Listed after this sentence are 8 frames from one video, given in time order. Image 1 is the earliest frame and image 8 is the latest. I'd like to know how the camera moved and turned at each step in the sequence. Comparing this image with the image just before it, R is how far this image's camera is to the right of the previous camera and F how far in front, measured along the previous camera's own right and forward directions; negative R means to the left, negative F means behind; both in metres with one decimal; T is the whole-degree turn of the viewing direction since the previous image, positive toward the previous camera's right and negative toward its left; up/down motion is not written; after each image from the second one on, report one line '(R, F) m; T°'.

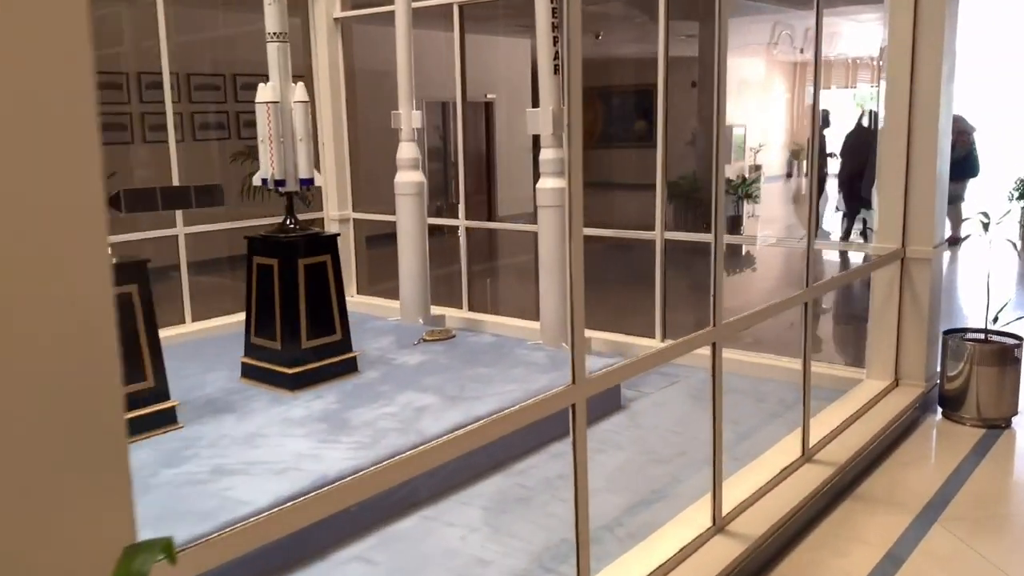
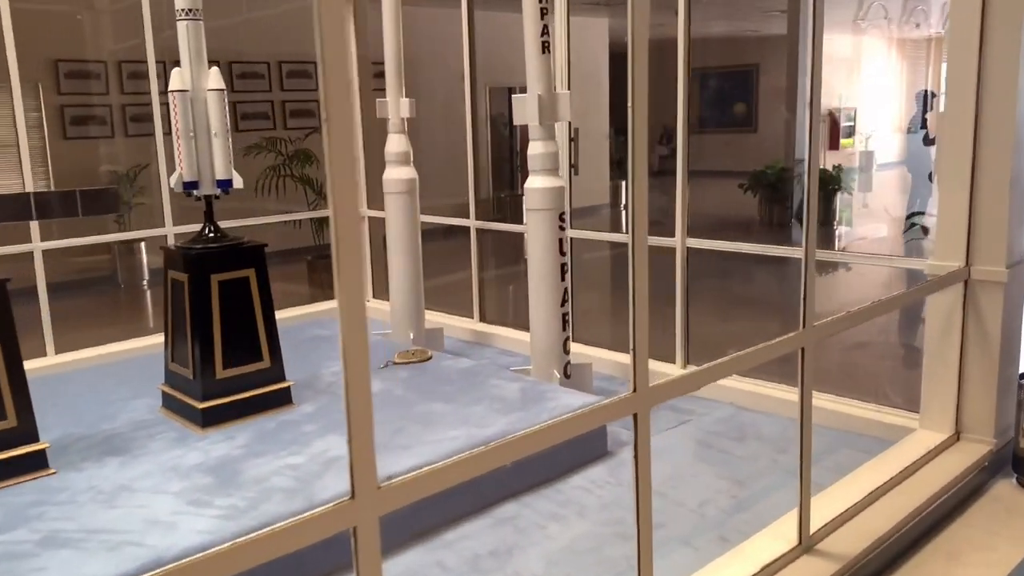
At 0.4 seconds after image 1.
(+0.5, +0.6) m; -7°
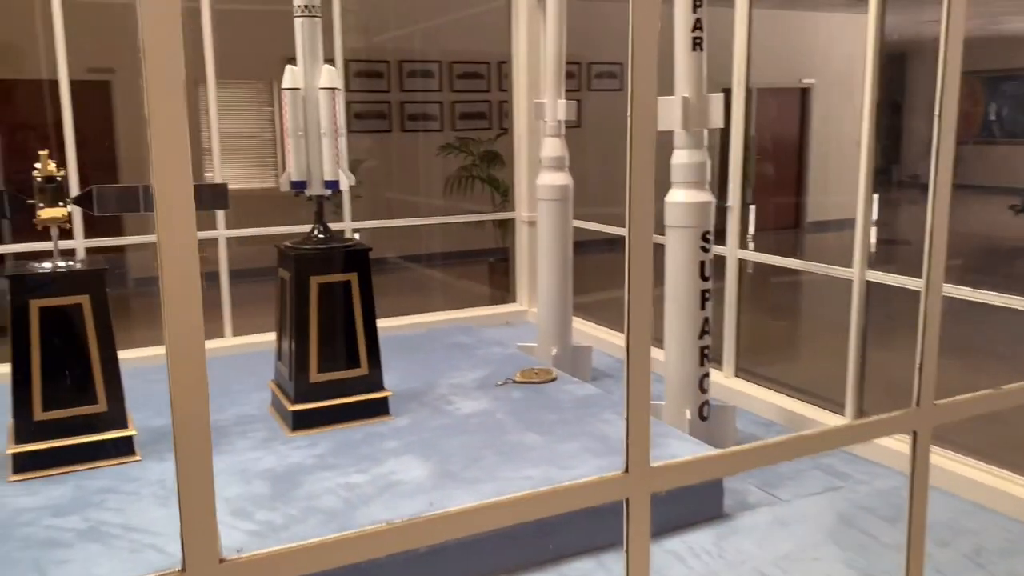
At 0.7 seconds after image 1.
(+0.4, +0.3) m; -16°
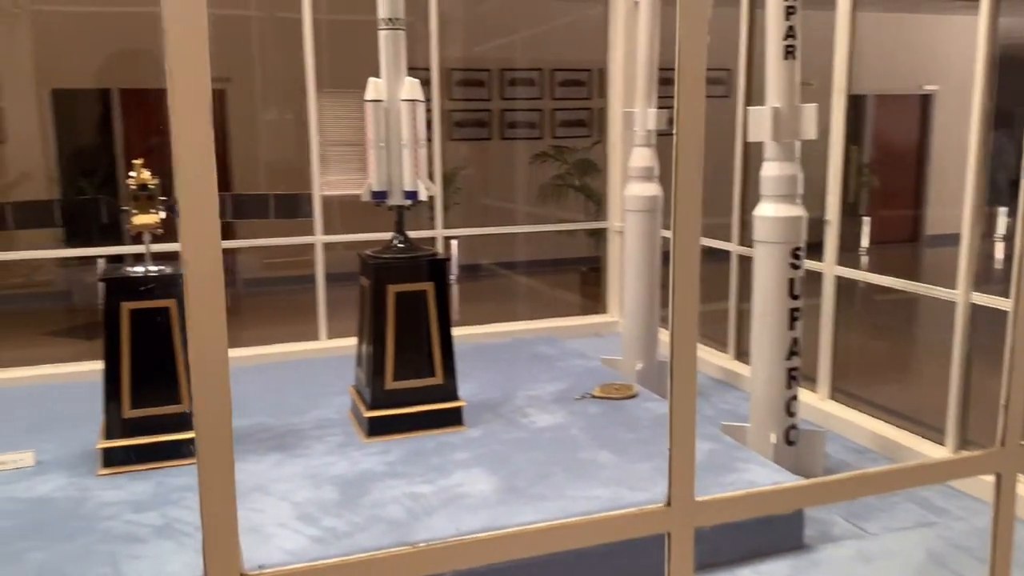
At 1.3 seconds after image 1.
(+0.1, 0.0) m; -7°
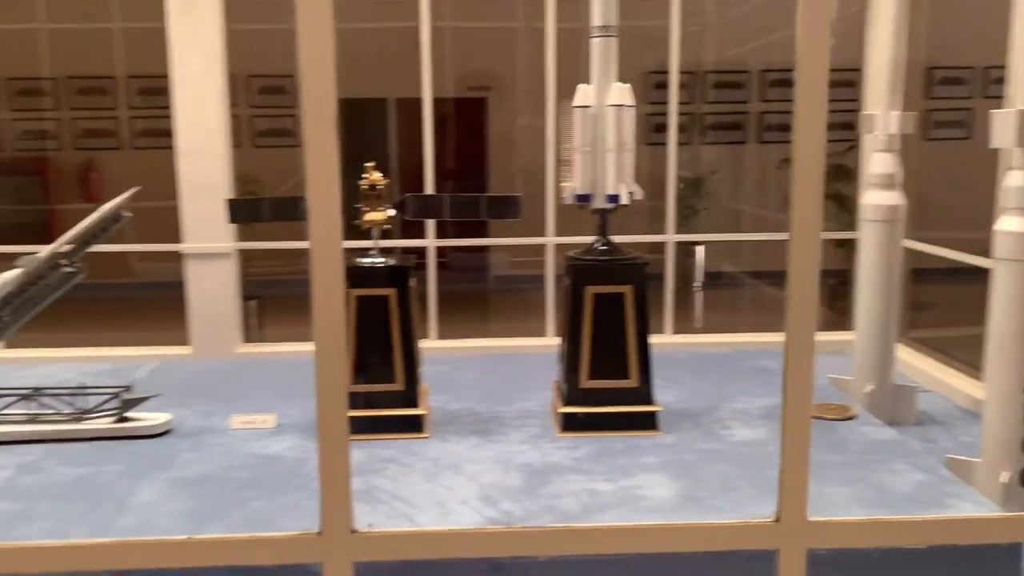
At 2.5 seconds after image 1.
(+0.2, 0.0) m; -17°
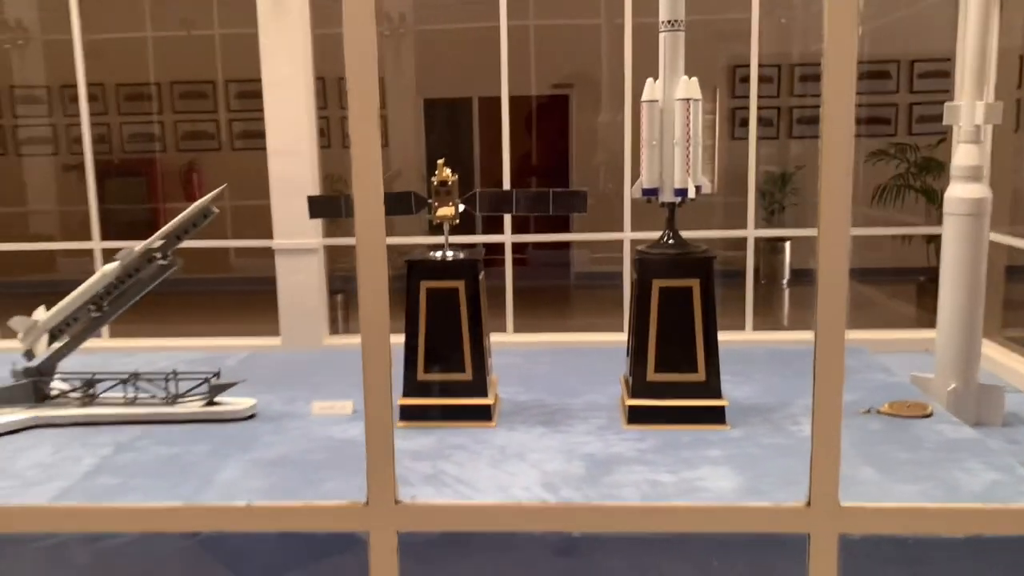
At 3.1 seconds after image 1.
(+0.1, -0.1) m; -6°
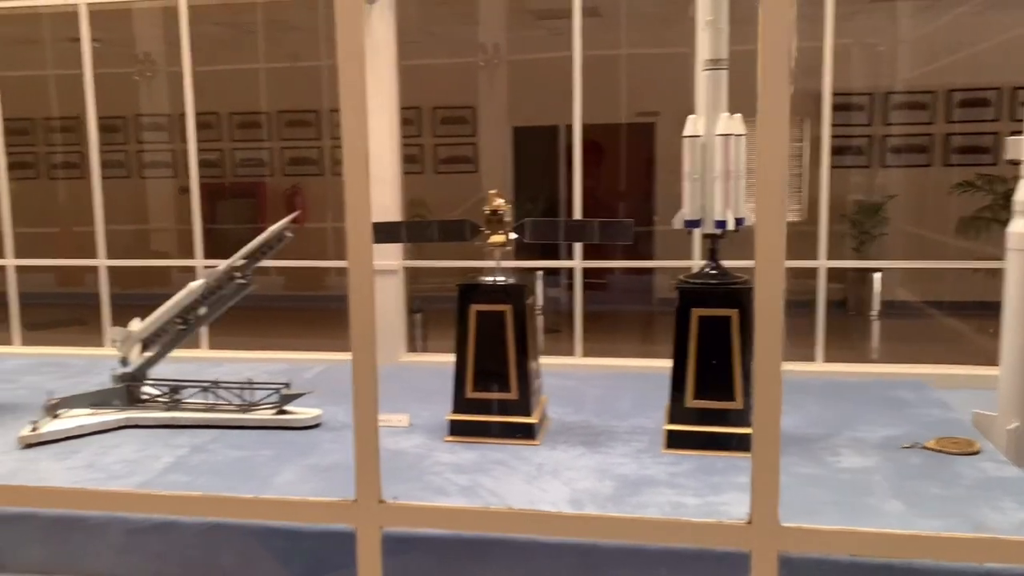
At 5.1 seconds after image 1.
(+0.2, -0.1) m; -7°
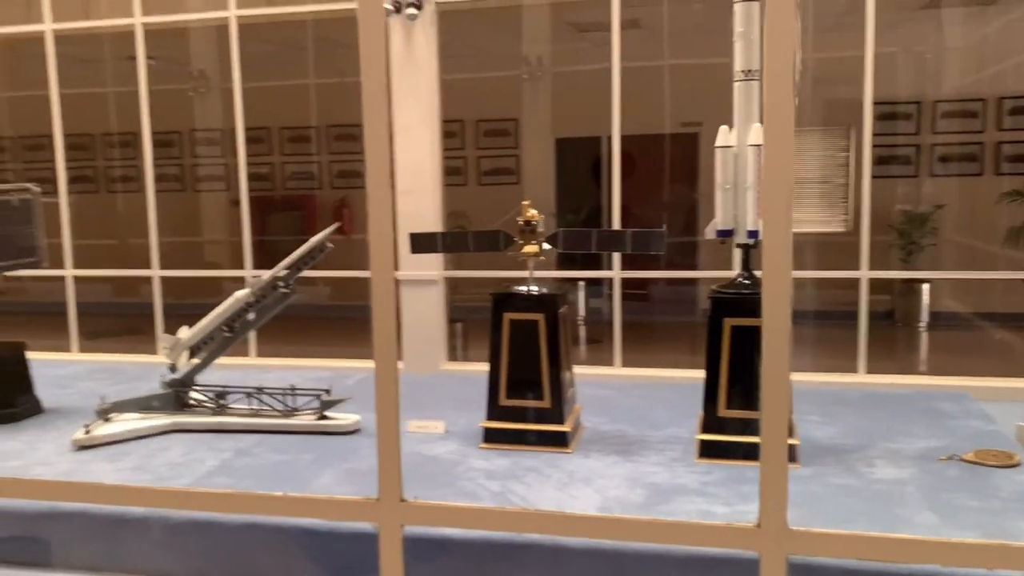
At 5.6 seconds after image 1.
(+0.1, 0.0) m; -3°
